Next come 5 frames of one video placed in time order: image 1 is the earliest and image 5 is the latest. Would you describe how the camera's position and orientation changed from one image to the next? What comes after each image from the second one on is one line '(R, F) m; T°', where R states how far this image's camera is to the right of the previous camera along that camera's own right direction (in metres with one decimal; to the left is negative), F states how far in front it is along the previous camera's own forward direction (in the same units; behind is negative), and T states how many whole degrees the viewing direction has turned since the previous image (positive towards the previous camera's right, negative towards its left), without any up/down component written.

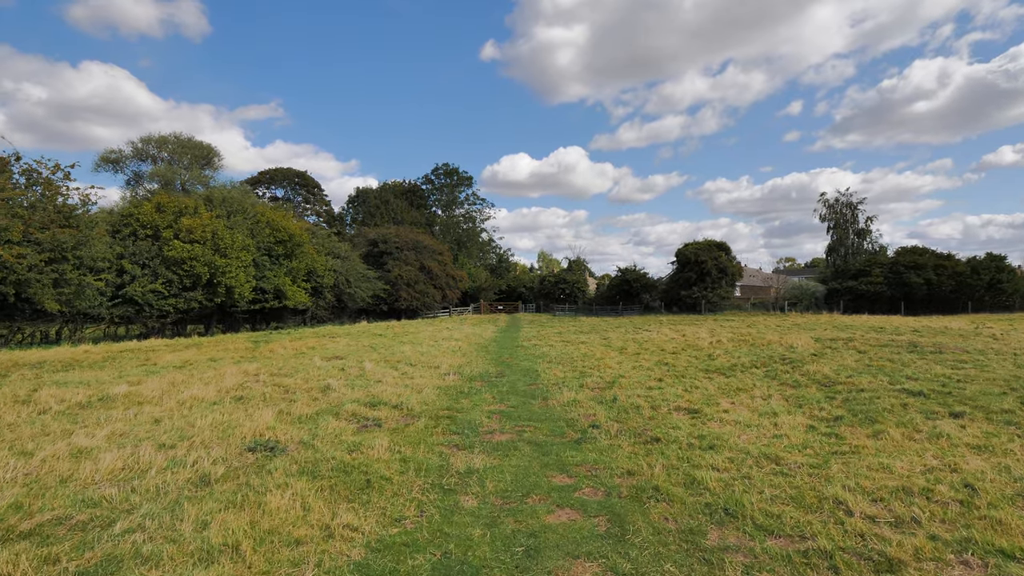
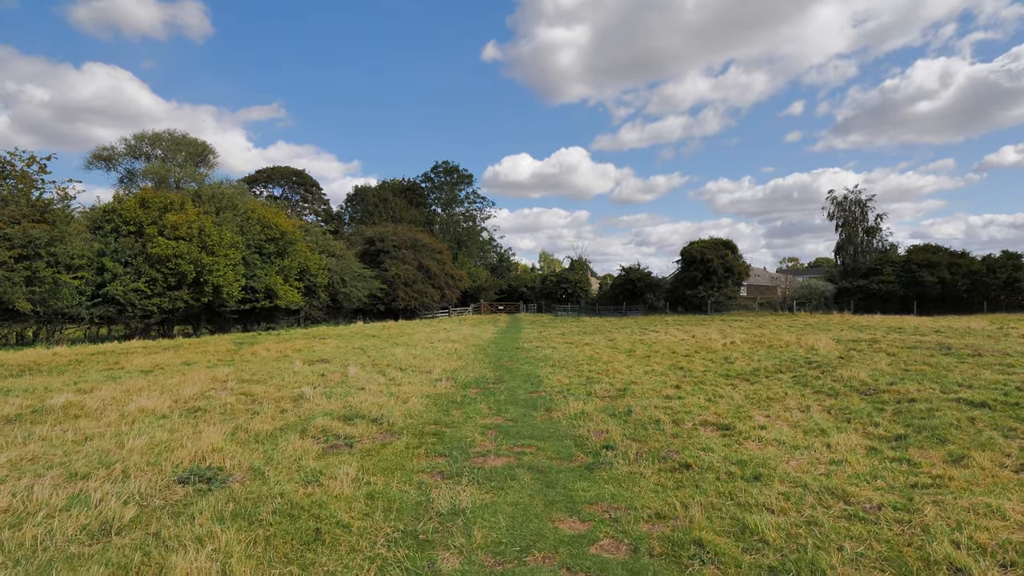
(+0.1, +1.2) m; 0°
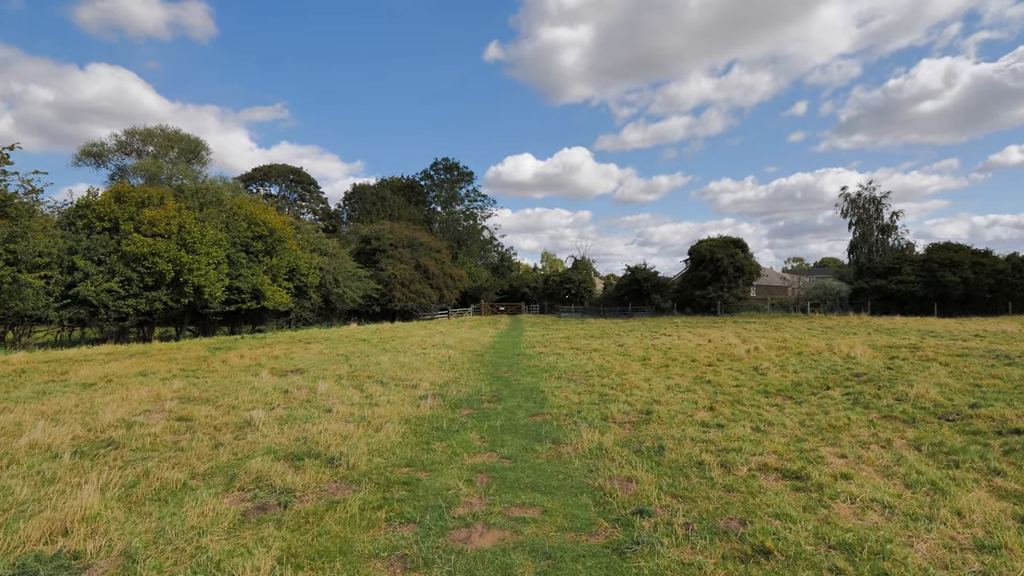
(+0.1, +1.8) m; 0°
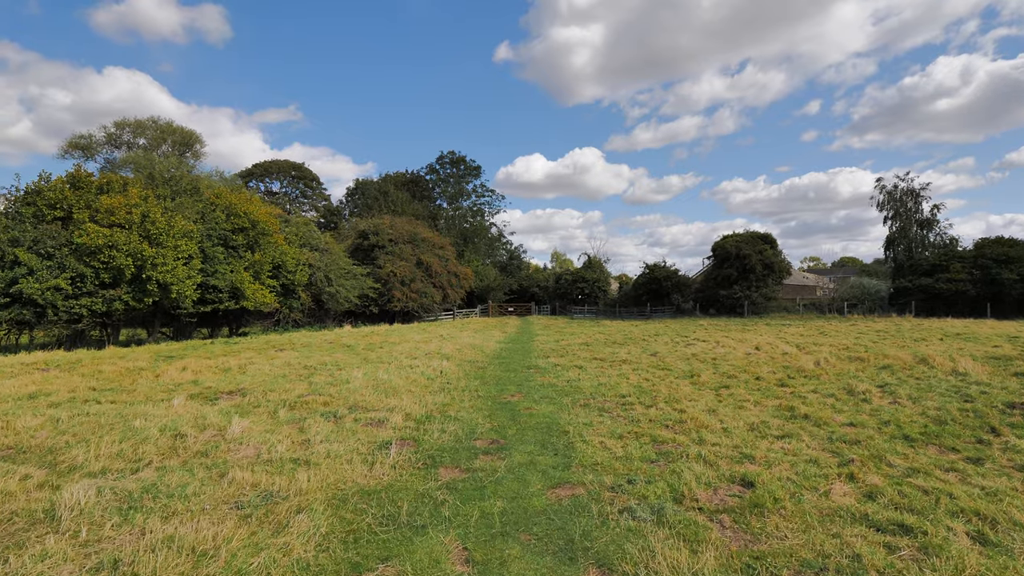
(0.0, +3.3) m; -1°
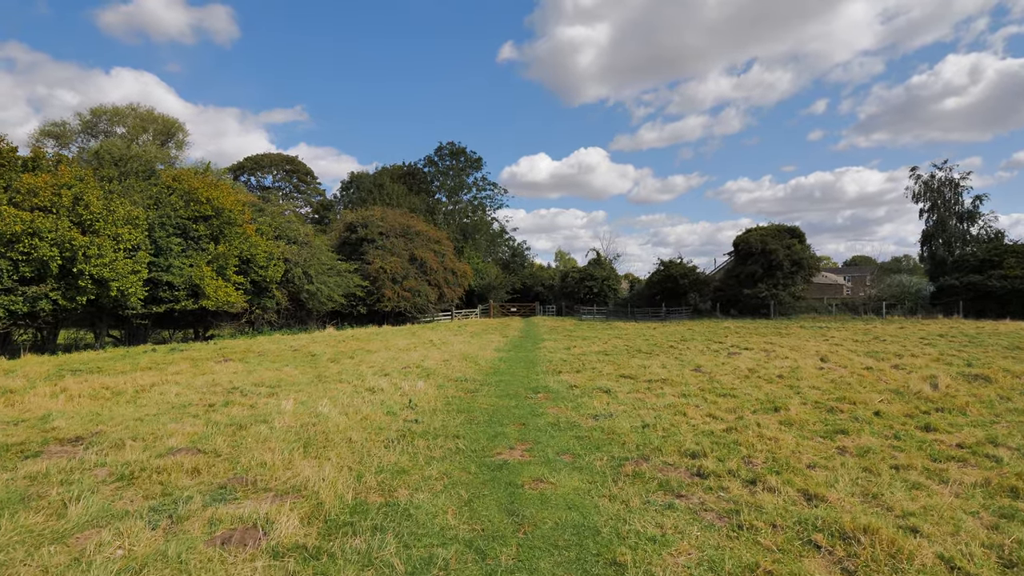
(+0.1, +3.6) m; -1°
